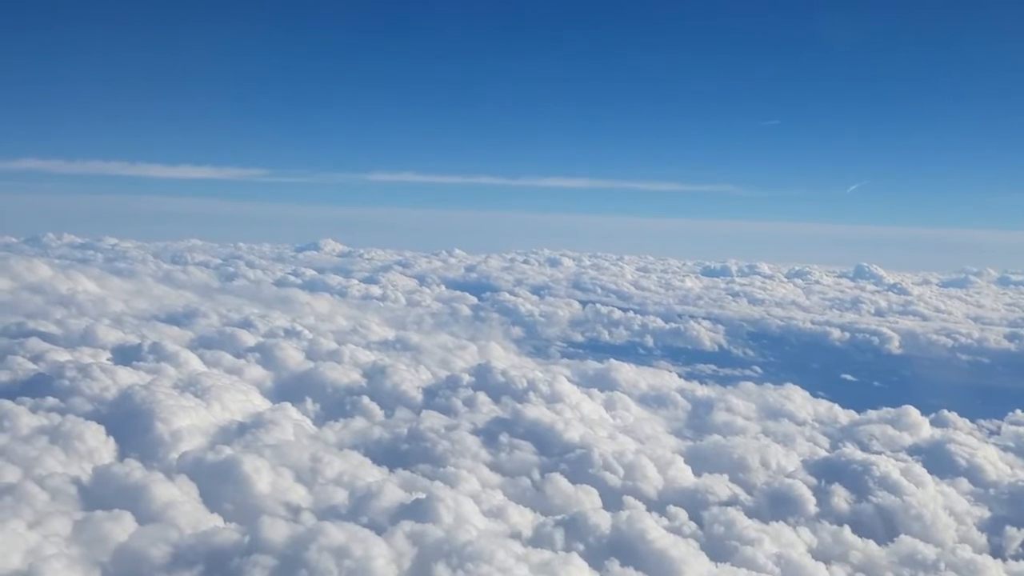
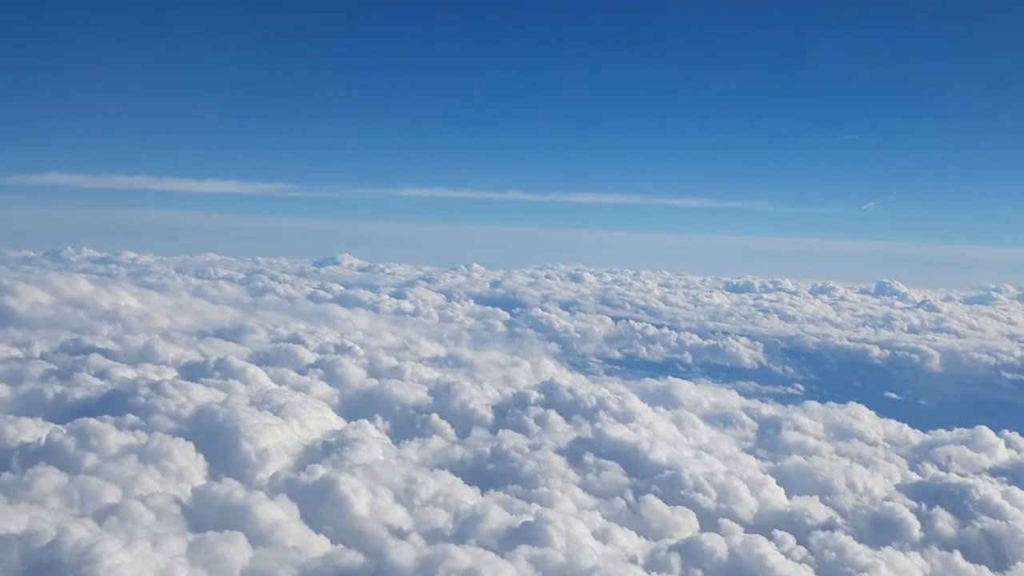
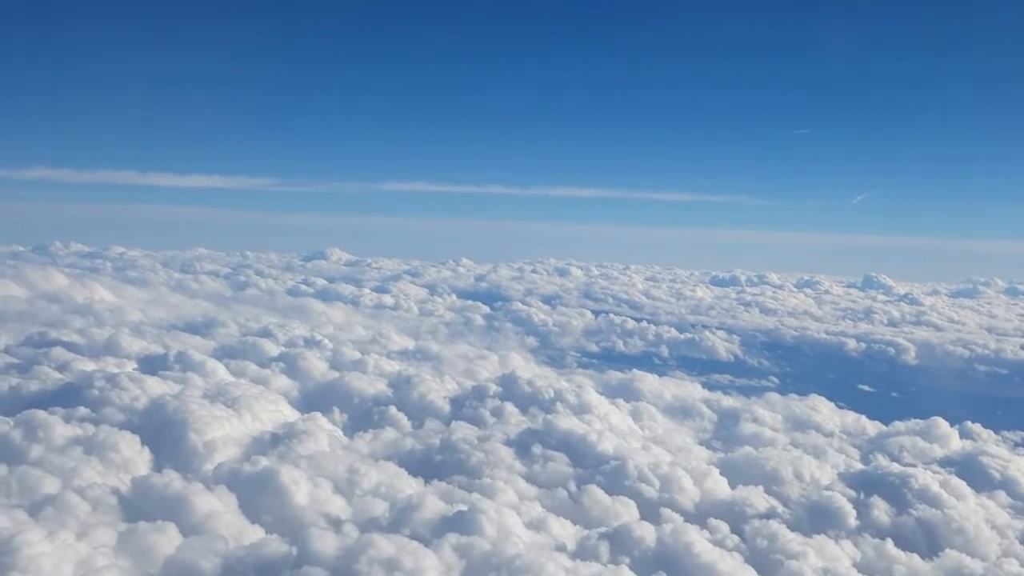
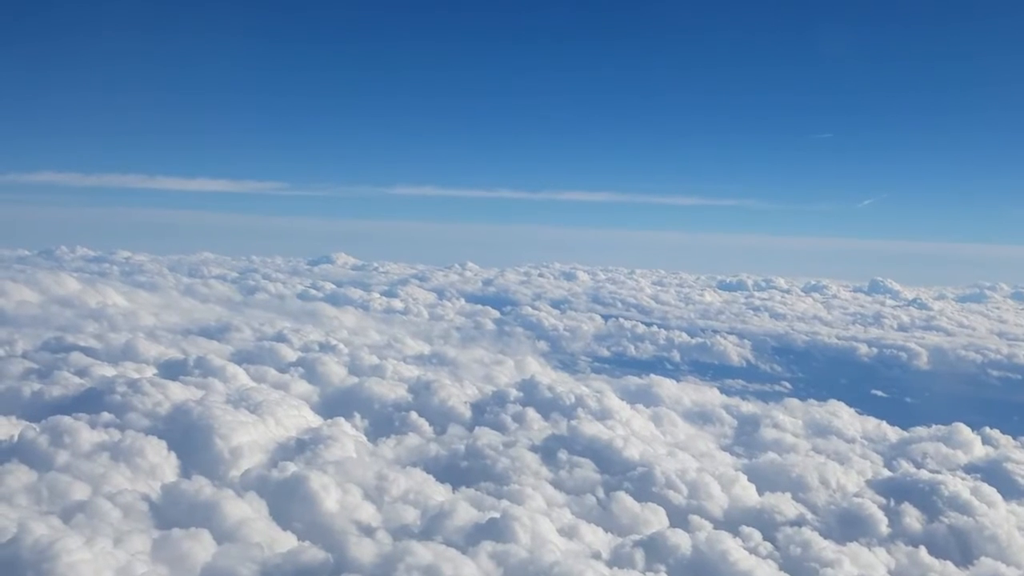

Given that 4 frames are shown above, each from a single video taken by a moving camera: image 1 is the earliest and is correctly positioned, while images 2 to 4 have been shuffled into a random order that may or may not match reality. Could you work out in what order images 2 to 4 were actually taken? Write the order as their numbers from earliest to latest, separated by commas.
3, 4, 2
